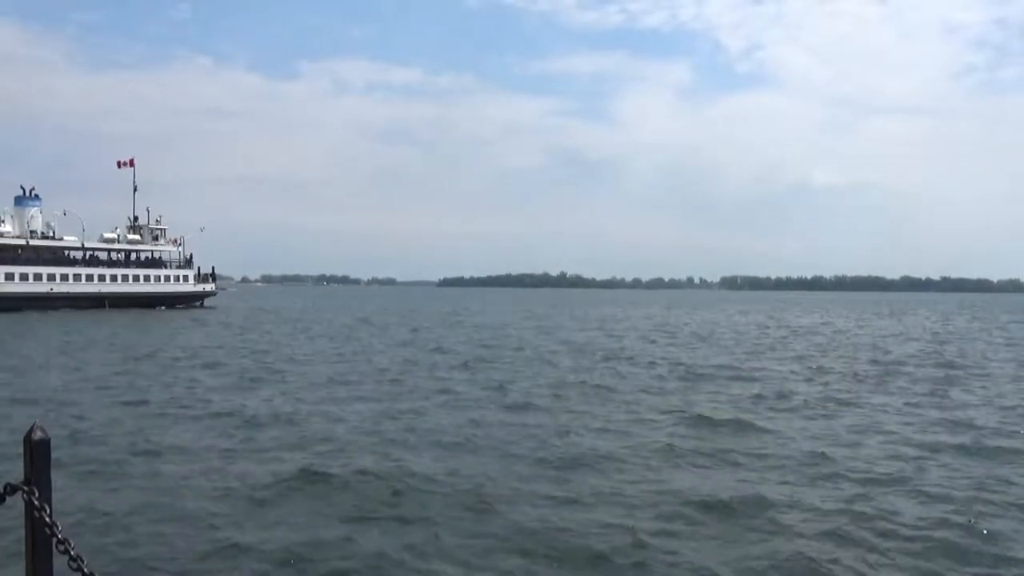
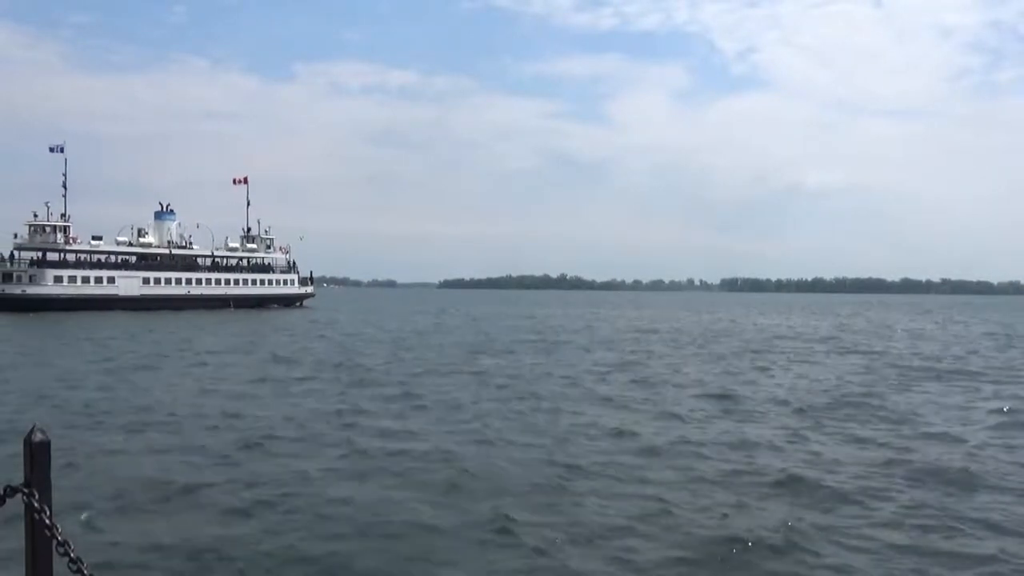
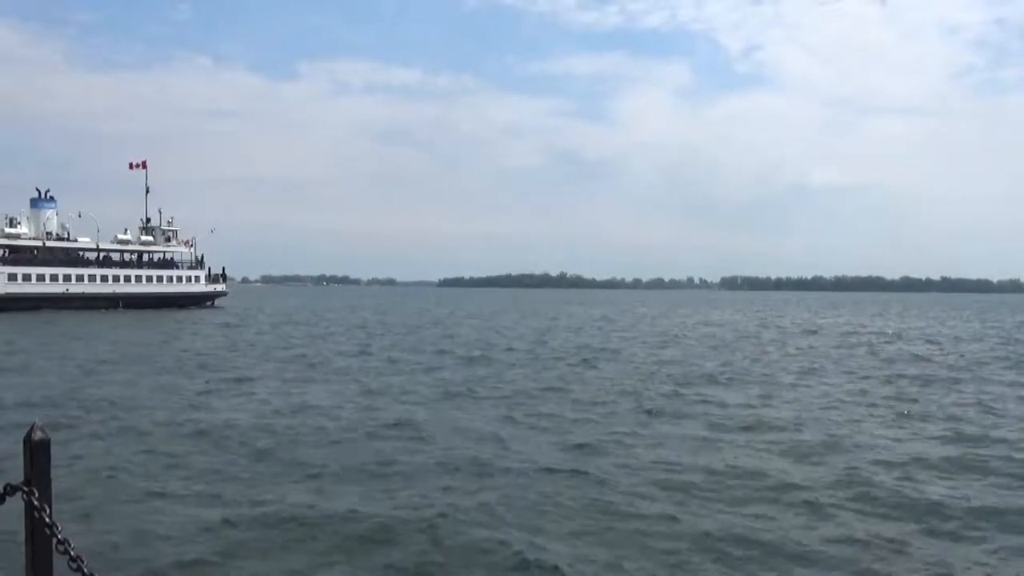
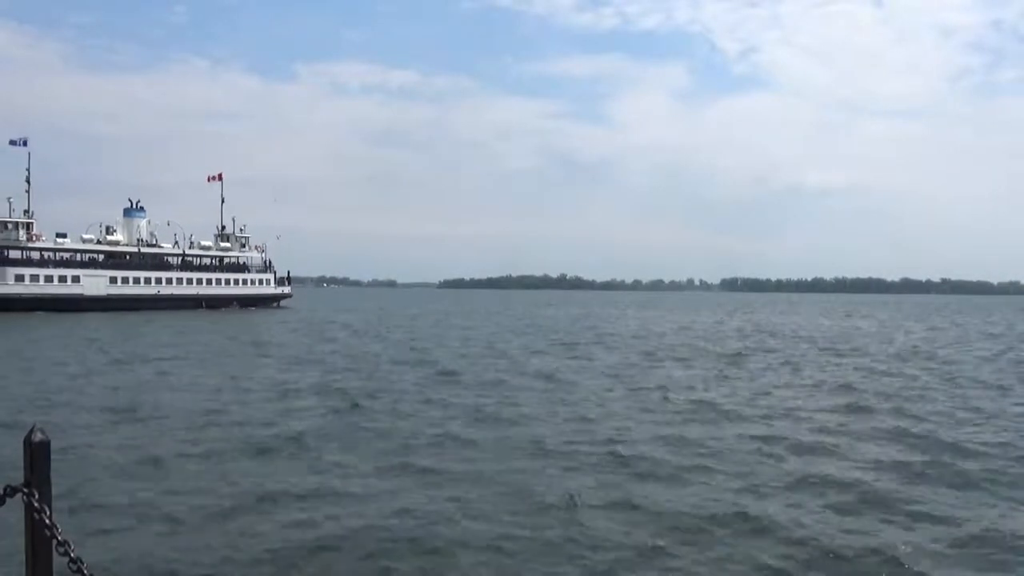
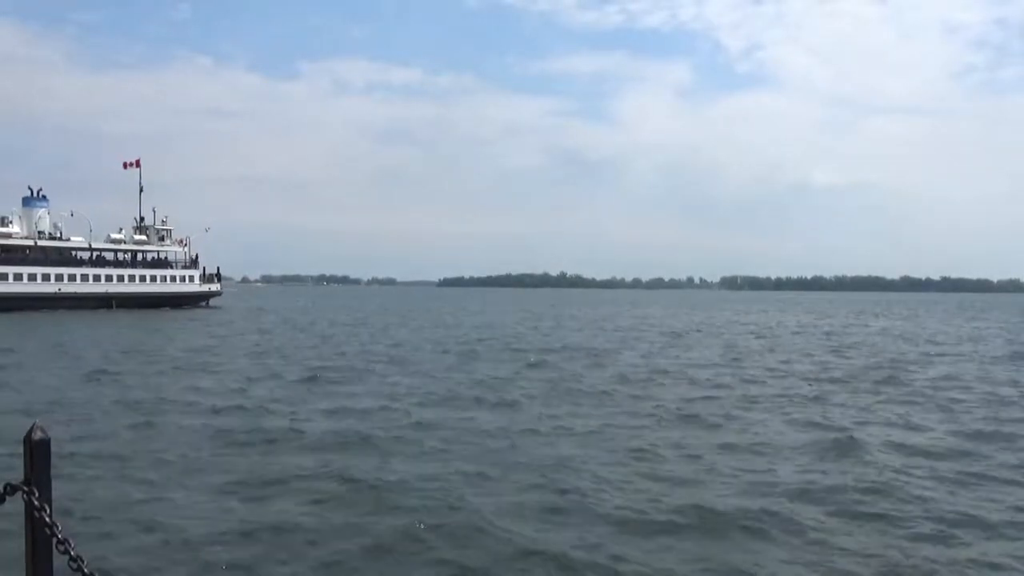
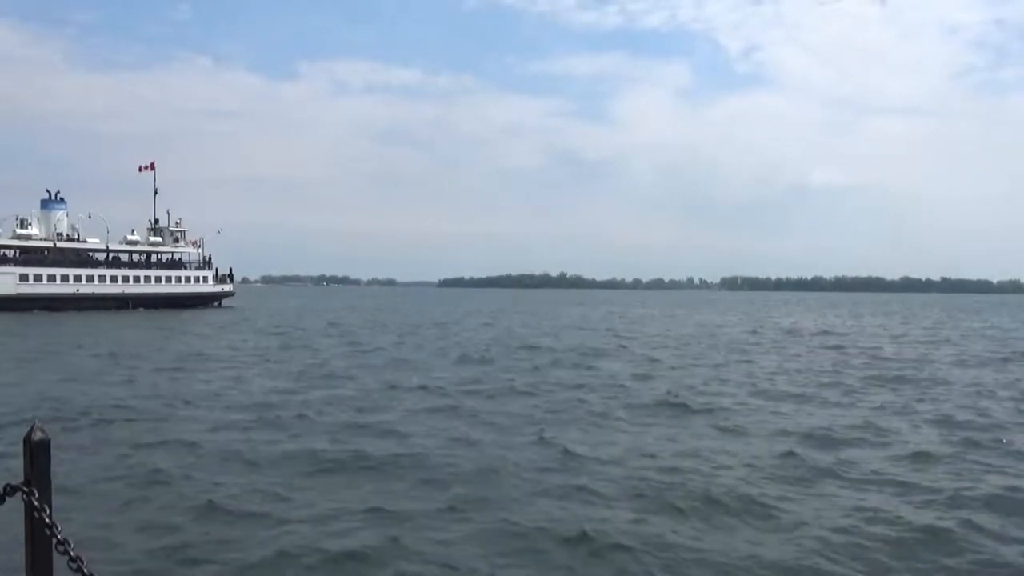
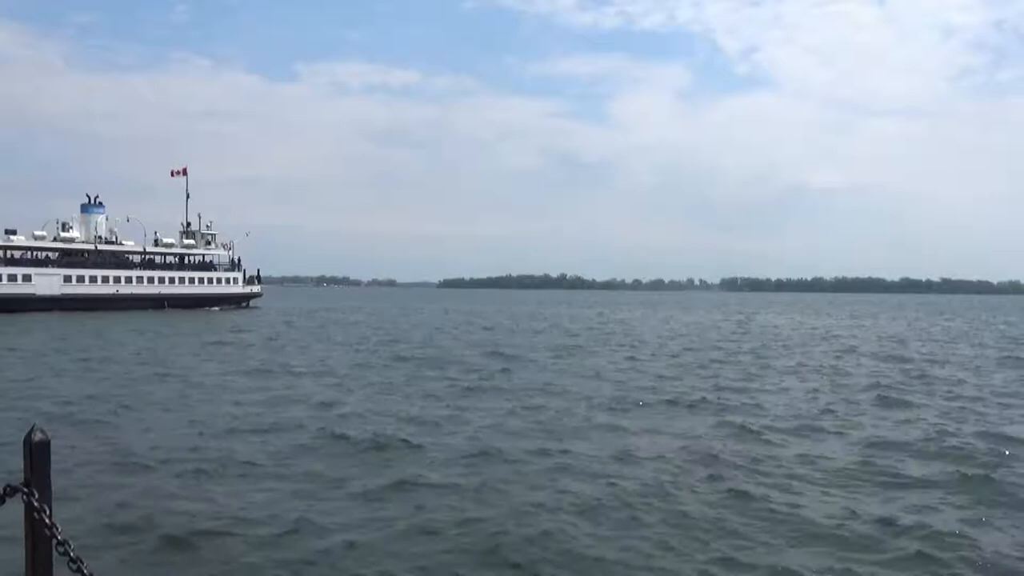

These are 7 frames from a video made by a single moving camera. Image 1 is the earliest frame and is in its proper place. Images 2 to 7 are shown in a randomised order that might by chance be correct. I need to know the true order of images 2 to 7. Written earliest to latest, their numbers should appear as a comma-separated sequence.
5, 3, 6, 7, 4, 2
